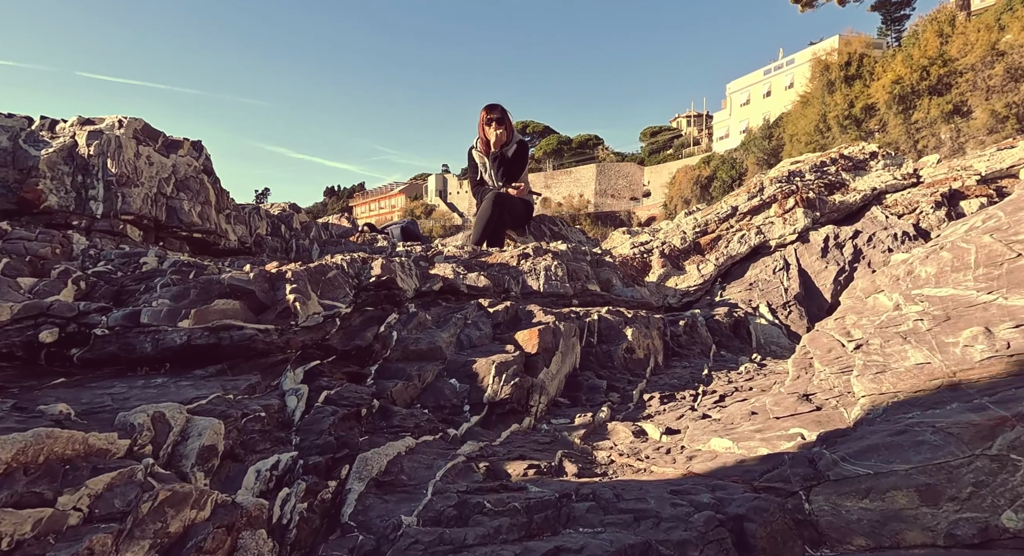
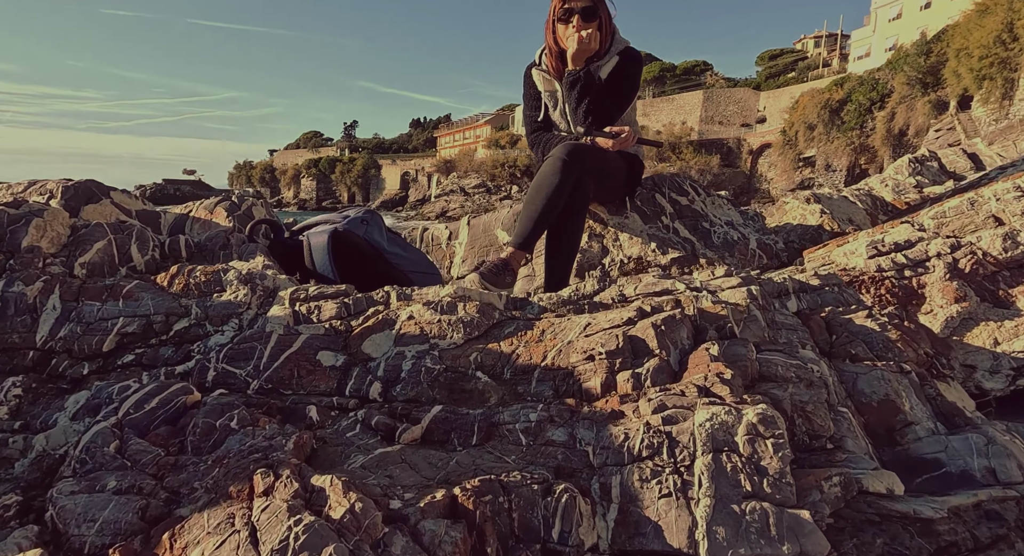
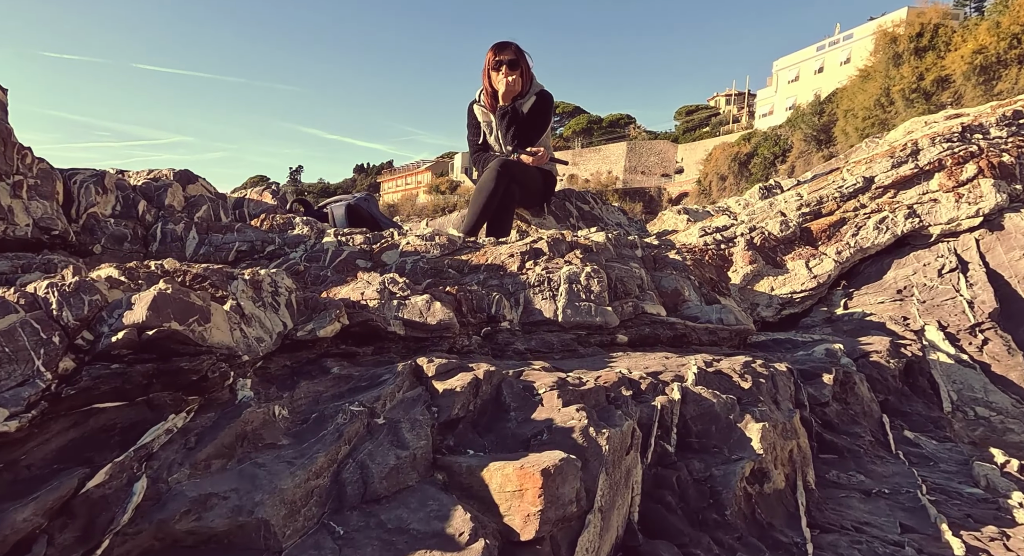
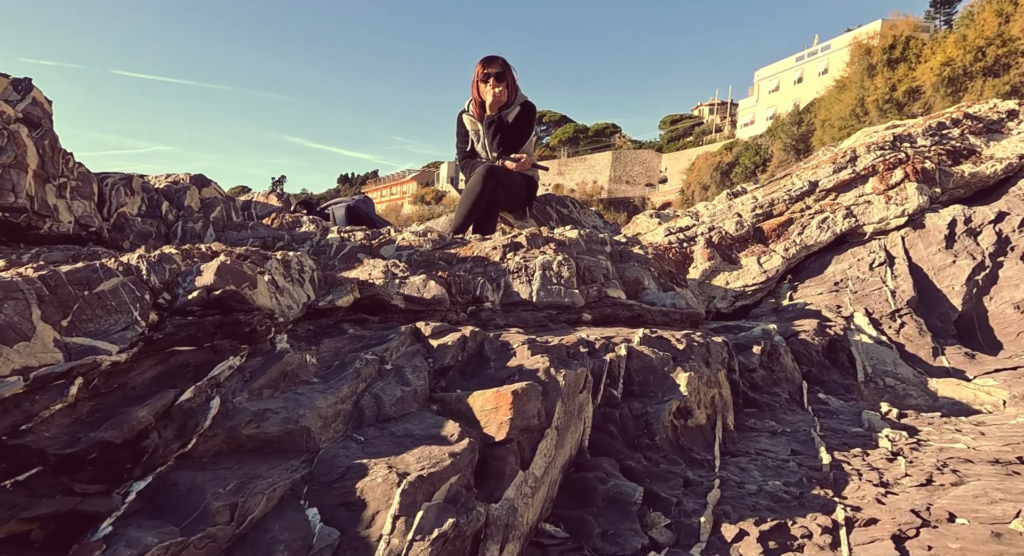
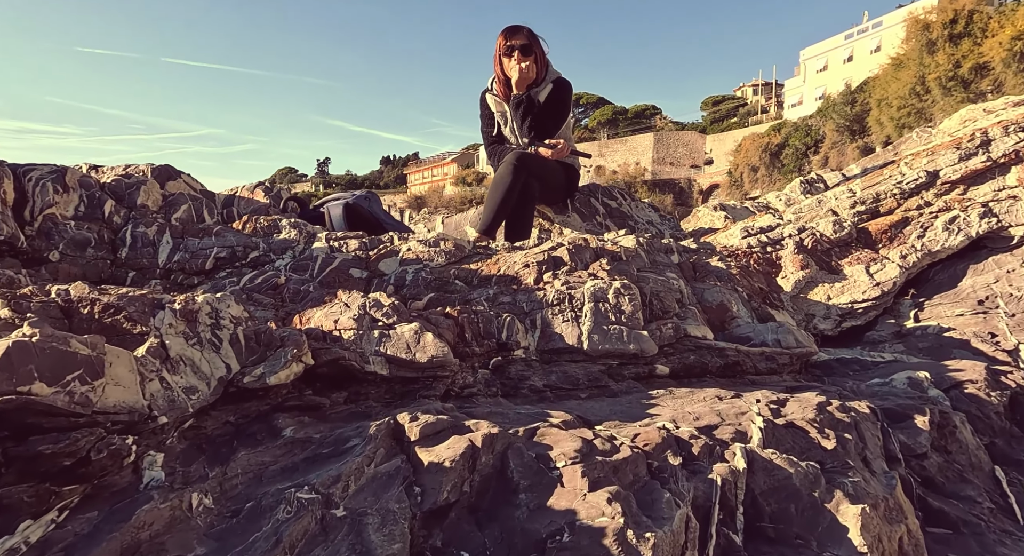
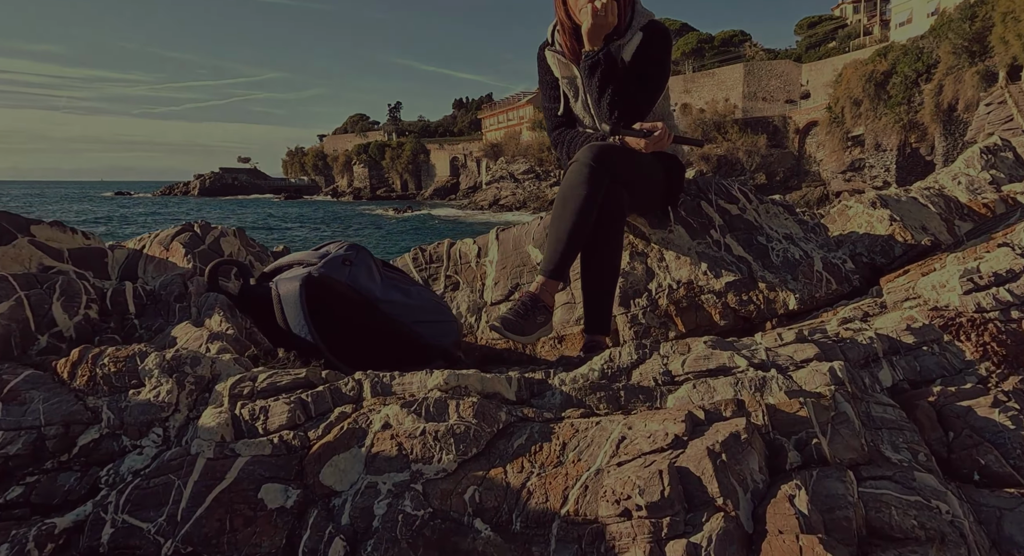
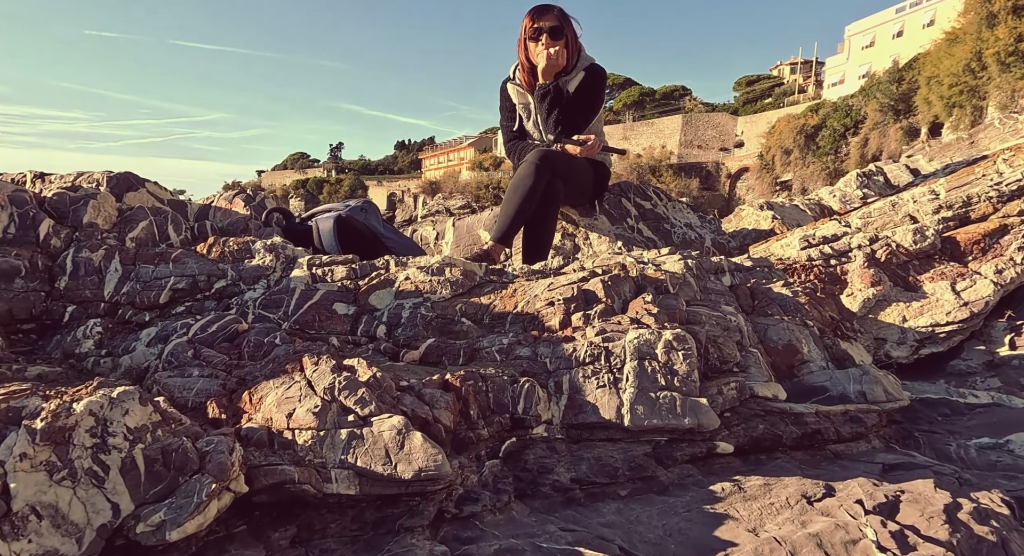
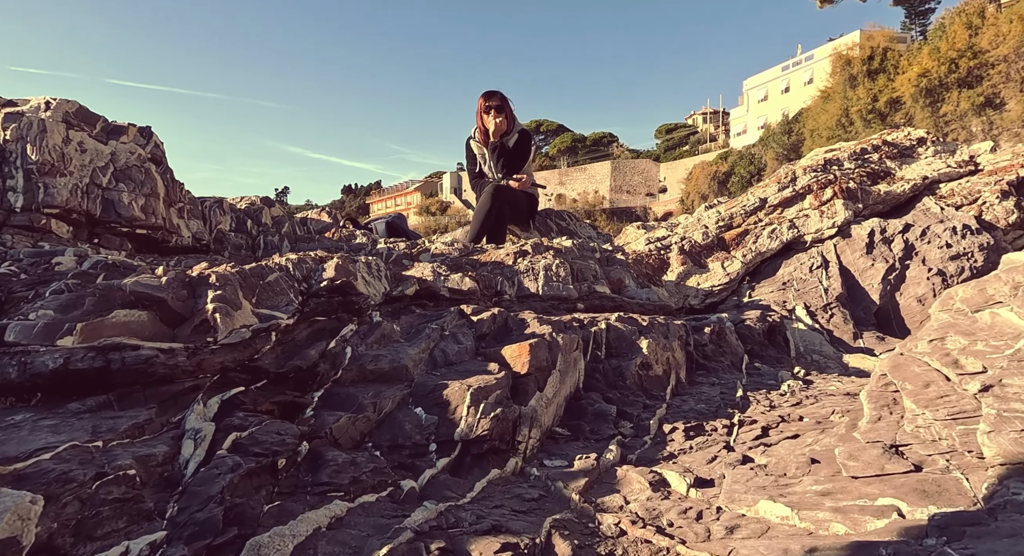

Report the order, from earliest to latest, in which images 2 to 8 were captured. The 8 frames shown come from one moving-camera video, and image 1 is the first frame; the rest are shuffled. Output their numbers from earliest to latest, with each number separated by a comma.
8, 4, 3, 5, 7, 2, 6
